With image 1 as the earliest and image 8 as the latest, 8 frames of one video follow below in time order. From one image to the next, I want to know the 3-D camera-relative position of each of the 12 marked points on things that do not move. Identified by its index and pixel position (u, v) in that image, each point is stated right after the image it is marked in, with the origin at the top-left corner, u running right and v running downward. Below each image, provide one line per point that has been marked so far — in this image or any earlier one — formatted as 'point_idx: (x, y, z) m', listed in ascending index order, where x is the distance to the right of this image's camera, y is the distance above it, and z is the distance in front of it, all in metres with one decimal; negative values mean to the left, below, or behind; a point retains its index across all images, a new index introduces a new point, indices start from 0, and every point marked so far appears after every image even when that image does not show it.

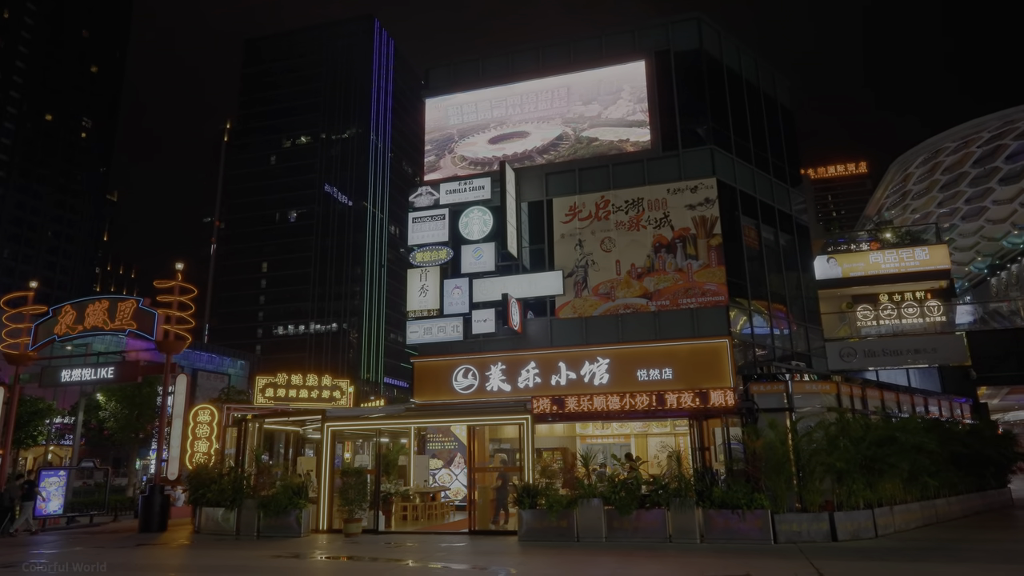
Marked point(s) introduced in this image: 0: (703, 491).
0: (+6.0, -6.4, +12.5) m
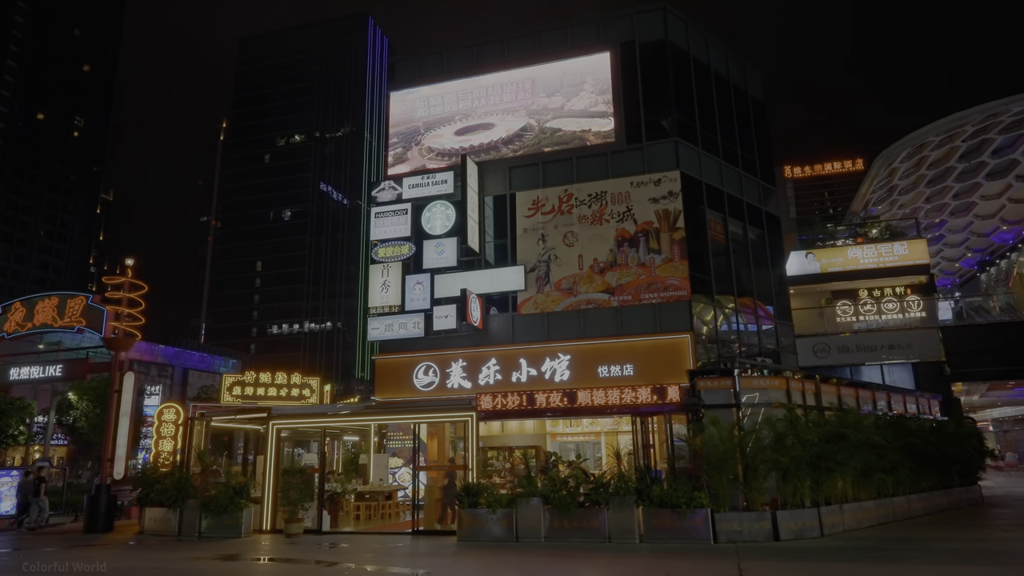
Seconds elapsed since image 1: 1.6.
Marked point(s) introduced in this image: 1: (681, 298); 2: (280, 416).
0: (+4.0, -6.2, +12.1) m
1: (+8.2, -0.5, +19.0) m
2: (-9.5, -5.2, +16.1) m
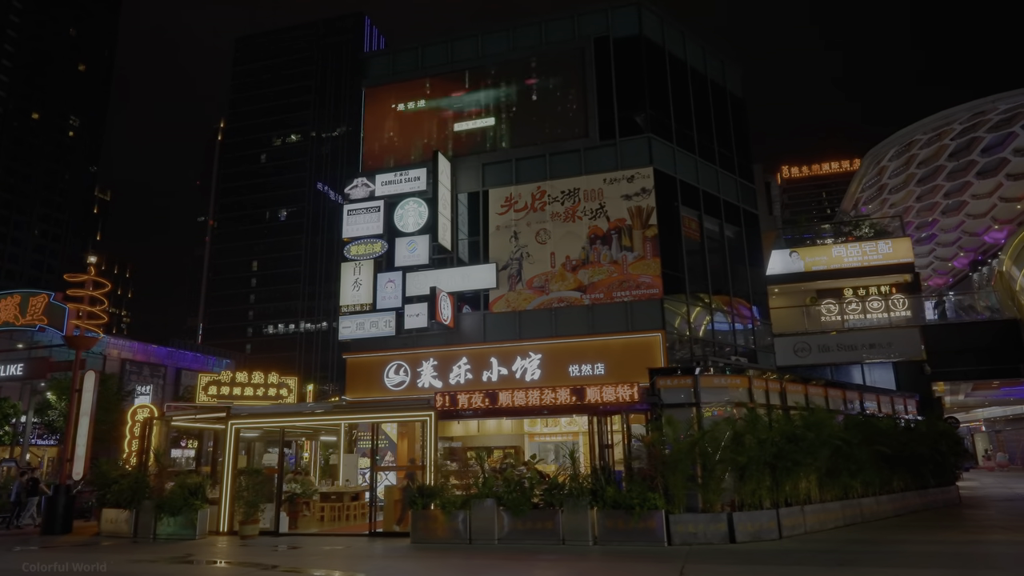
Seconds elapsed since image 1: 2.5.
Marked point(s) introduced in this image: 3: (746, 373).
0: (+2.5, -6.1, +11.9) m
1: (+6.8, -0.4, +18.8) m
2: (-11.0, -5.1, +15.9) m
3: (+8.2, -3.0, +14.0) m
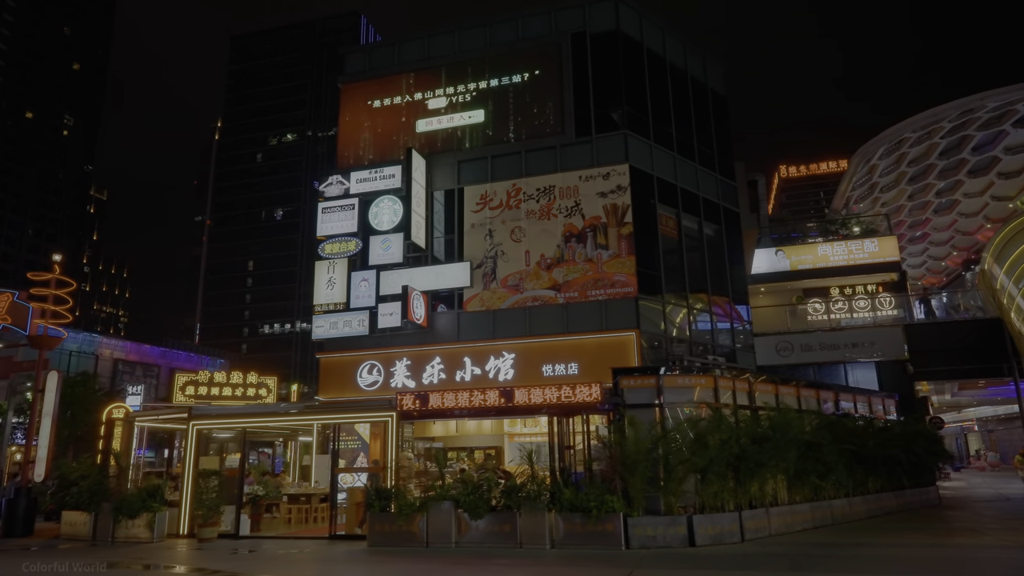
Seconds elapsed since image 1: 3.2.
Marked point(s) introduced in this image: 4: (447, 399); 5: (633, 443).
0: (+1.3, -6.0, +11.6) m
1: (+5.5, -0.3, +18.5) m
2: (-12.3, -5.1, +15.6) m
3: (+6.9, -3.0, +13.8) m
4: (-3.0, -3.9, +13.6) m
5: (+3.5, -4.5, +11.5) m
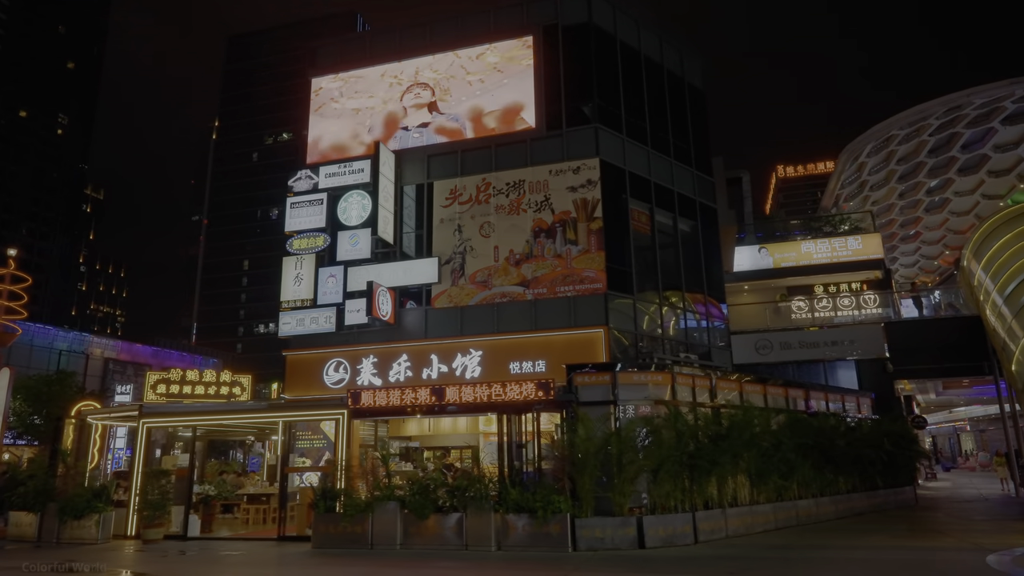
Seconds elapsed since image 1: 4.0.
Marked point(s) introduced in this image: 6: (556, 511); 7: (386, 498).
0: (-0.3, -5.8, +11.2) m
1: (+3.9, -0.2, +18.1) m
2: (-13.8, -4.9, +15.2) m
3: (+5.4, -2.8, +13.4) m
4: (-4.5, -3.7, +13.3) m
5: (+2.0, -4.4, +11.1) m
6: (+1.2, -6.1, +10.8) m
7: (-3.7, -6.3, +11.7) m
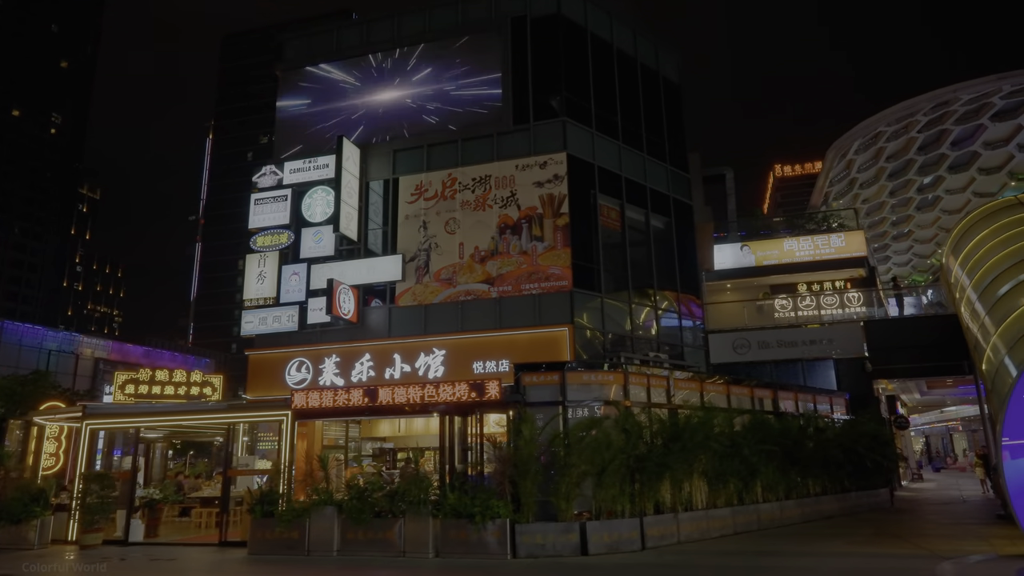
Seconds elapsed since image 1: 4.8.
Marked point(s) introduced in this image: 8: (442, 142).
0: (-1.9, -5.7, +10.8) m
1: (+2.3, 0.0, +17.7) m
2: (-15.5, -4.8, +14.8) m
3: (+3.7, -2.7, +13.0) m
4: (-6.2, -3.6, +12.8) m
5: (+0.3, -4.2, +10.7) m
6: (-0.4, -6.0, +10.4) m
7: (-5.4, -6.1, +11.3) m
8: (-3.5, +7.4, +19.9) m
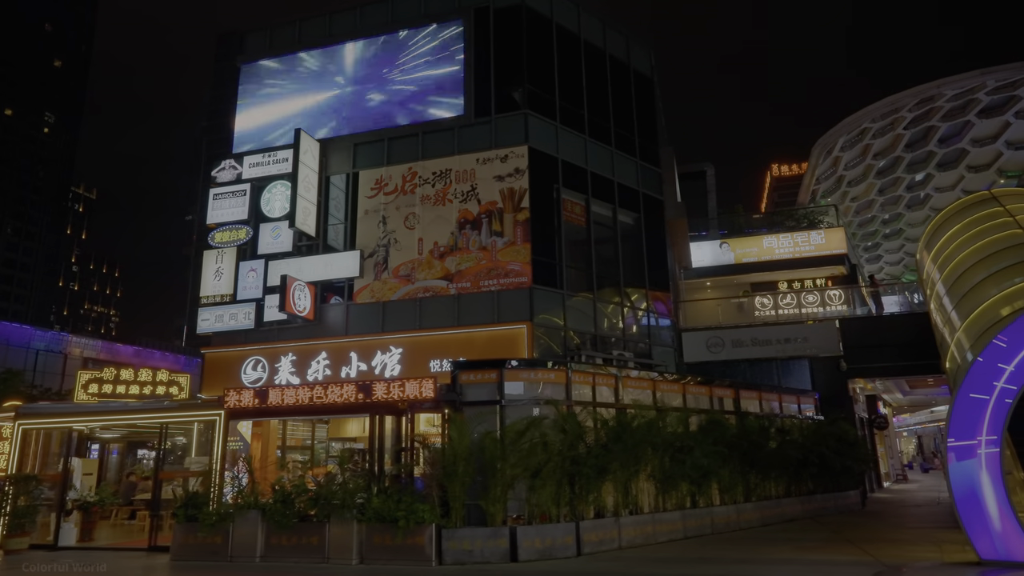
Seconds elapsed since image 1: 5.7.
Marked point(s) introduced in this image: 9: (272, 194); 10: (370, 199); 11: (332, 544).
0: (-3.8, -5.6, +10.3) m
1: (+0.4, +0.1, +17.2) m
2: (-17.3, -4.6, +14.3) m
3: (+1.9, -2.5, +12.5) m
4: (-8.0, -3.4, +12.4) m
5: (-1.5, -4.1, +10.2) m
6: (-2.3, -5.9, +9.9) m
7: (-7.2, -6.0, +10.8) m
8: (-5.4, +7.5, +19.4) m
9: (-12.0, +4.7, +19.6) m
10: (-6.9, +4.3, +19.1) m
11: (-4.7, -6.6, +10.2) m
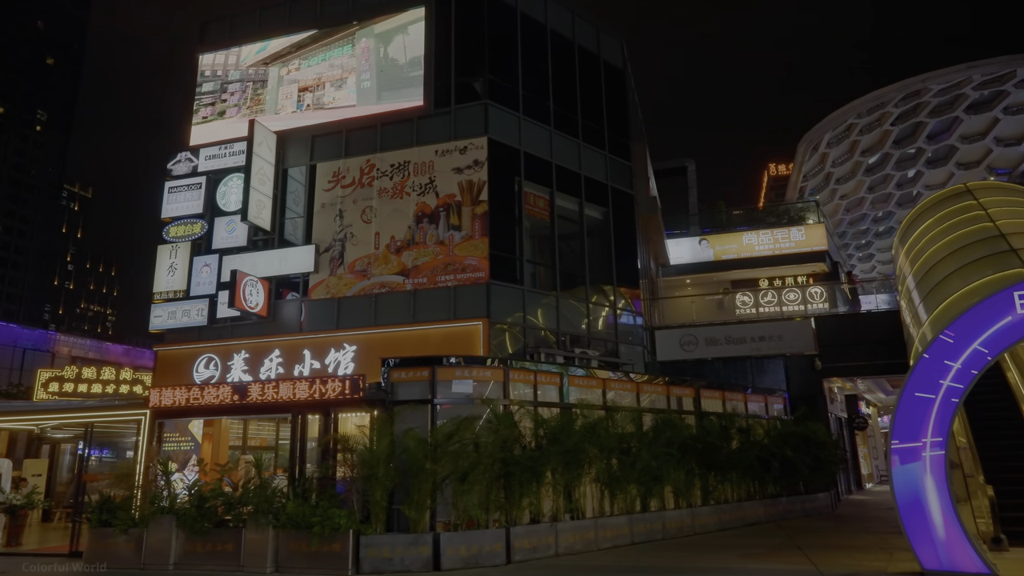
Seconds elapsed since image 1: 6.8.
0: (-5.6, -5.4, +9.8) m
1: (-1.4, +0.3, +16.7) m
2: (-19.1, -4.4, +13.8) m
3: (+0.1, -2.3, +12.0) m
4: (-9.8, -3.2, +11.8) m
5: (-3.3, -3.9, +9.7) m
6: (-4.1, -5.7, +9.3) m
7: (-9.1, -5.8, +10.2) m
8: (-7.2, +7.7, +18.9) m
9: (-13.9, +4.9, +19.0) m
10: (-8.7, +4.5, +18.6) m
11: (-6.5, -6.5, +9.7) m
